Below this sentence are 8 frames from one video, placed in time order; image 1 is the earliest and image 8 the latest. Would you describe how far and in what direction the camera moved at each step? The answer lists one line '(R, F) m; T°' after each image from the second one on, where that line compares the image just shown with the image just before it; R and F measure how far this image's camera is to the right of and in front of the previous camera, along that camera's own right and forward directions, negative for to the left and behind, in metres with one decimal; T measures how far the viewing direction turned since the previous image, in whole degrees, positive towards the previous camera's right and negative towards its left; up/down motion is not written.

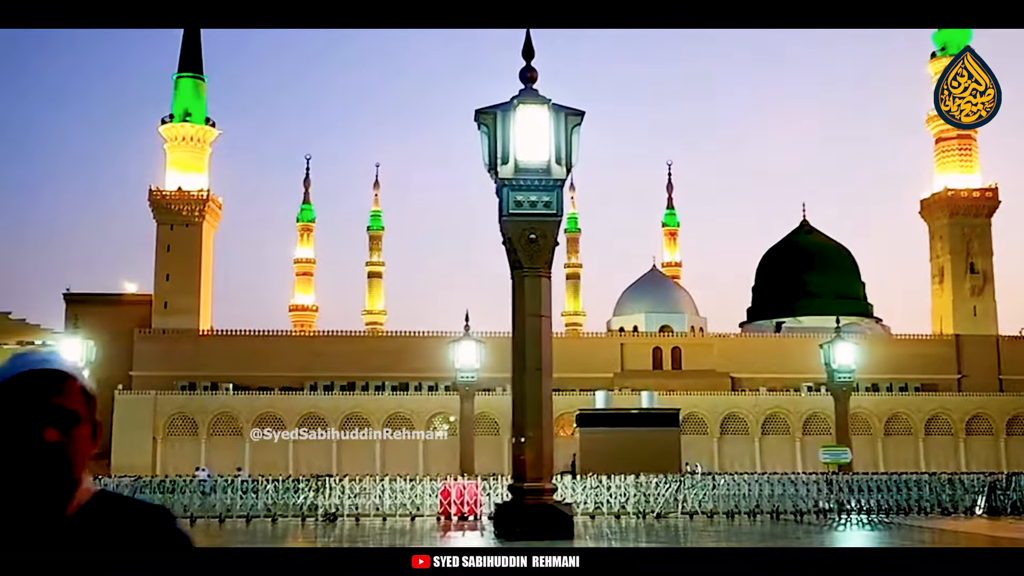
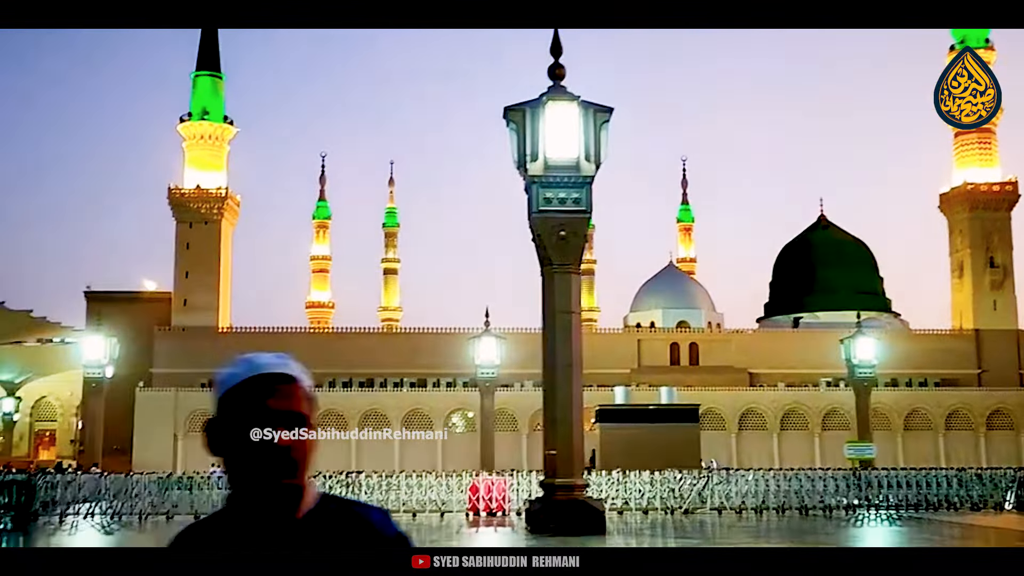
(-0.2, 0.0) m; -1°
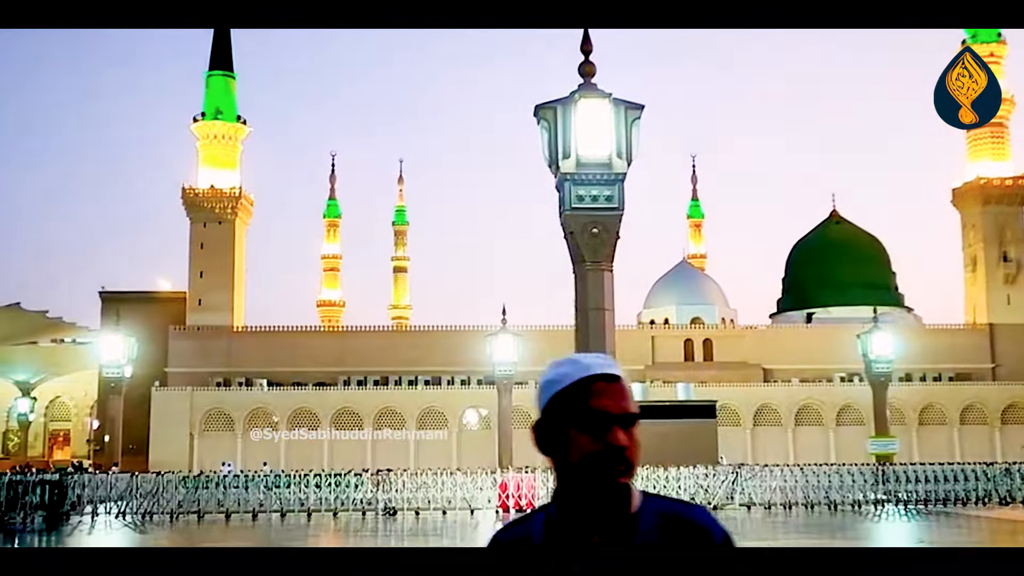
(-0.3, 0.0) m; 0°
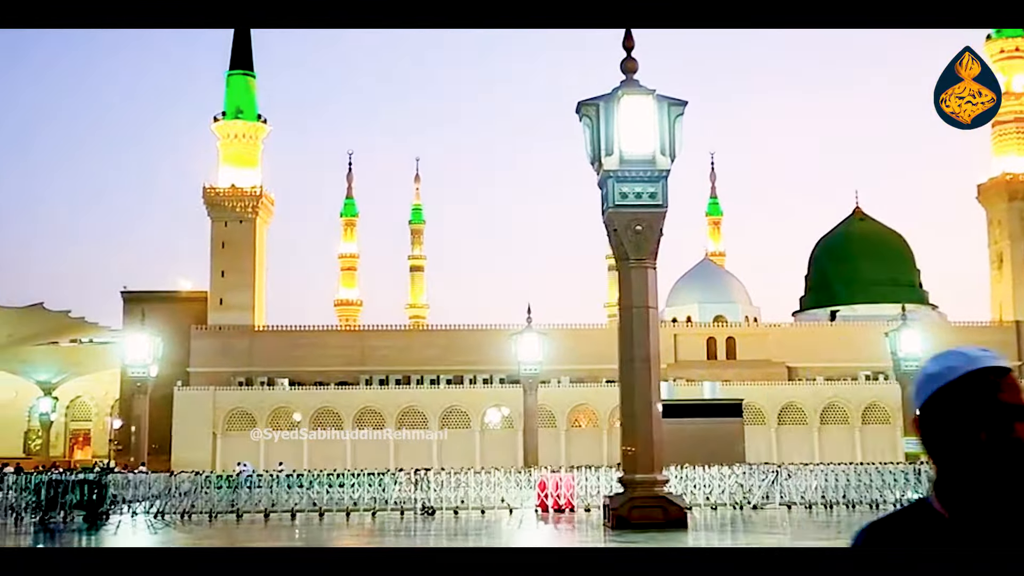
(-0.4, +0.1) m; 0°
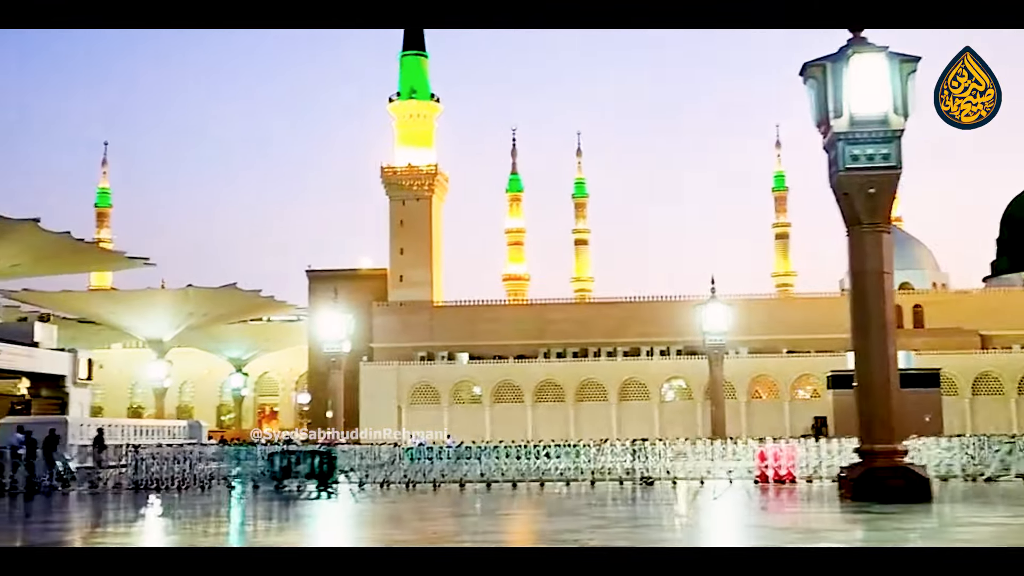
(-0.9, 0.0) m; -7°
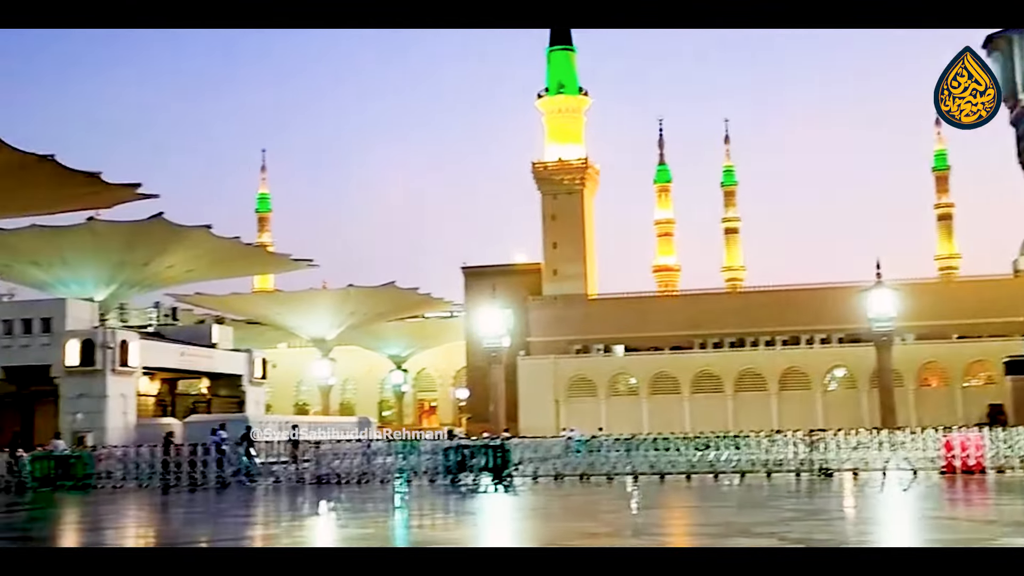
(-0.3, 0.0) m; -7°
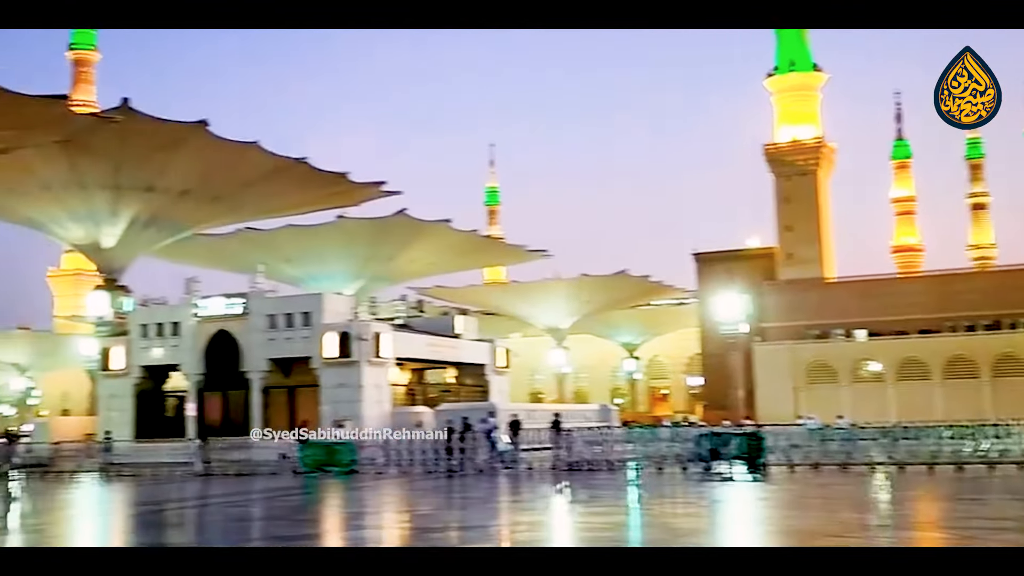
(-0.4, 0.0) m; -11°
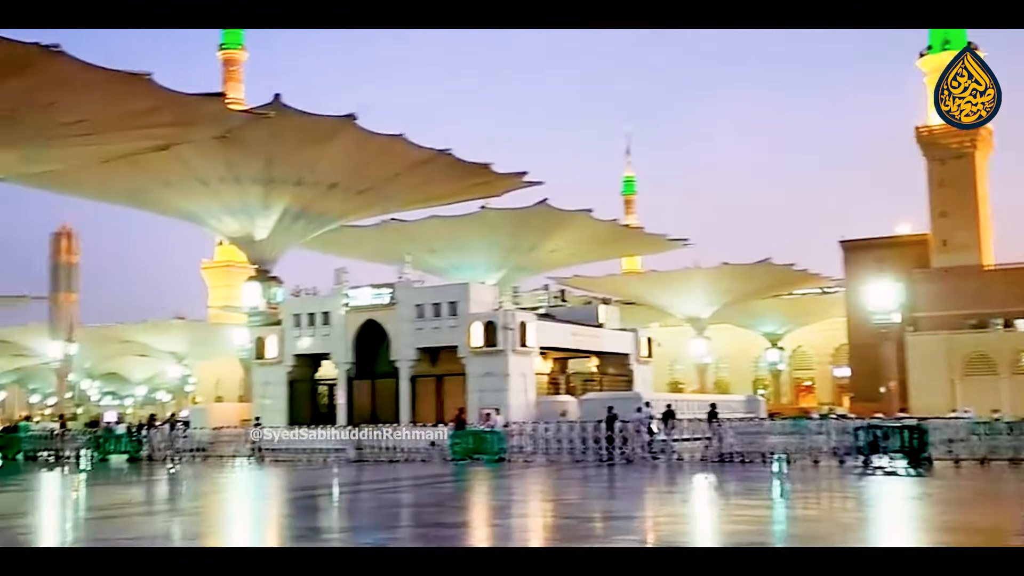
(-0.2, 0.0) m; -7°
